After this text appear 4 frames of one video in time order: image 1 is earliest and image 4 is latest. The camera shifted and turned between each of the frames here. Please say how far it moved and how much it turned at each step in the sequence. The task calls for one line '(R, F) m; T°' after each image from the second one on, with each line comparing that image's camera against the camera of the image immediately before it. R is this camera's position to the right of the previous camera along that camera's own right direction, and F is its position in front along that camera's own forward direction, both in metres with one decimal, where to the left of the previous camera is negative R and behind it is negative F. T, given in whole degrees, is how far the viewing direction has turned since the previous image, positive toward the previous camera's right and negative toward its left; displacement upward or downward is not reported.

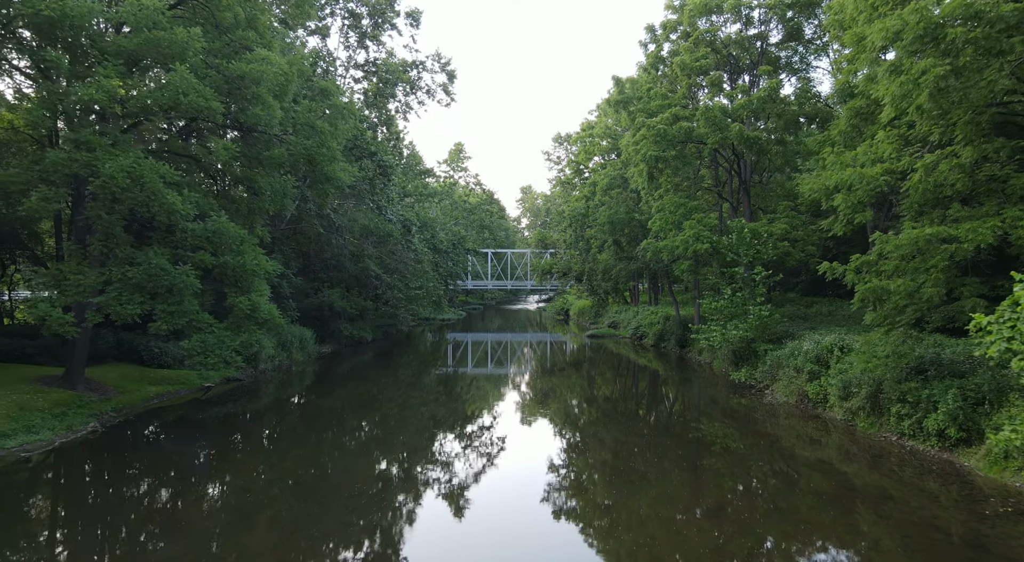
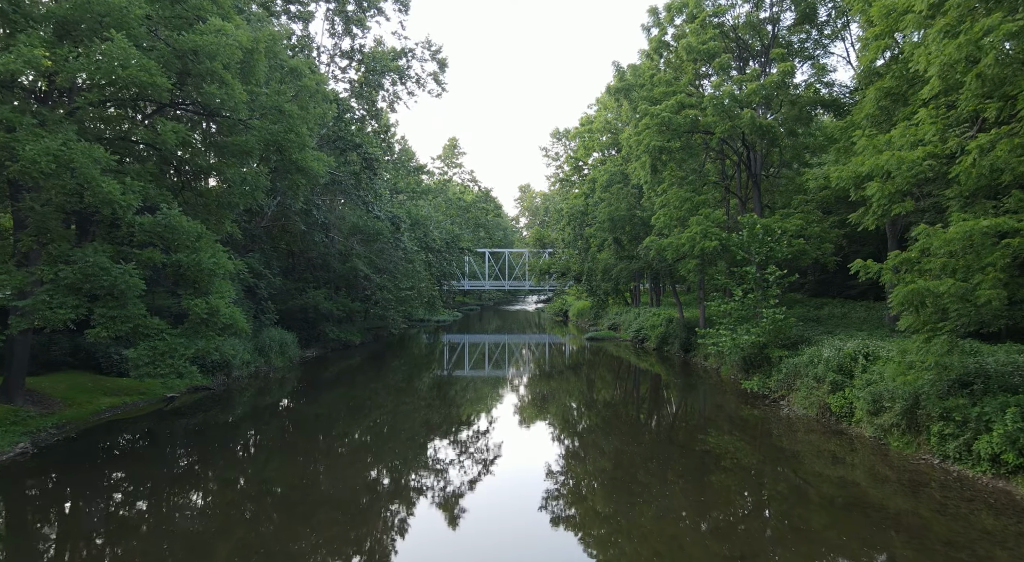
(+0.2, +1.3) m; 0°
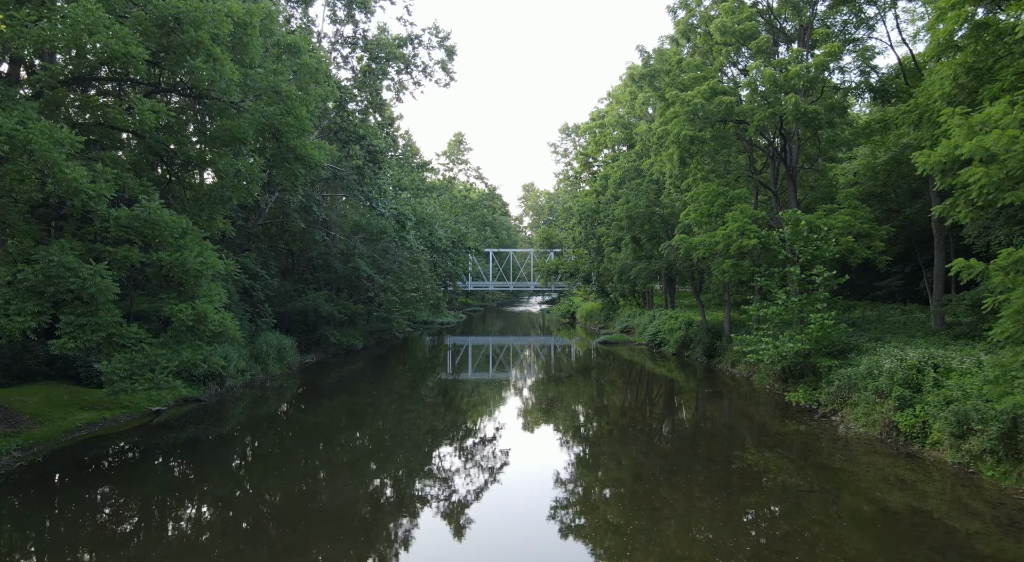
(-0.4, +1.3) m; 0°
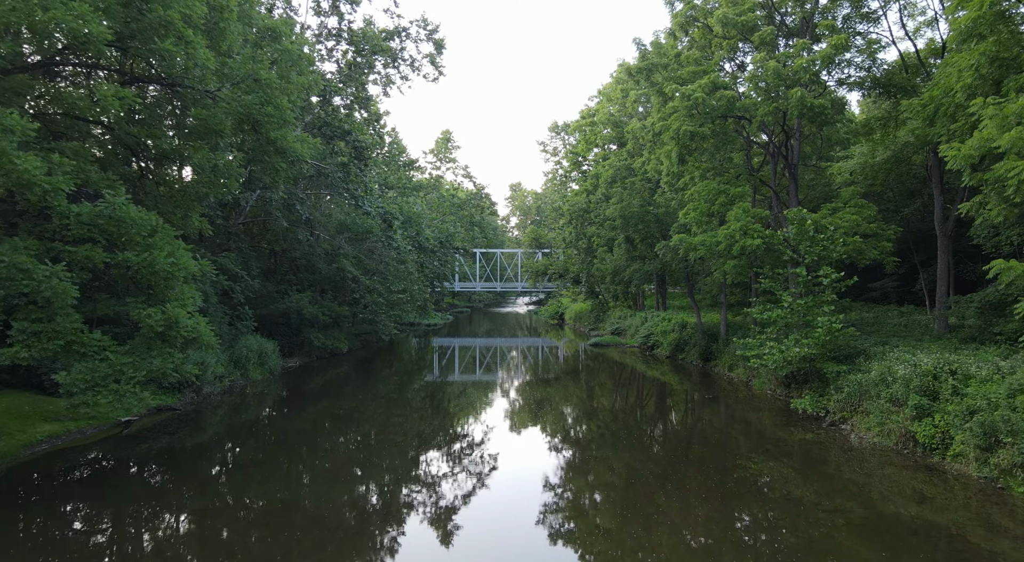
(-0.2, +0.6) m; +1°
